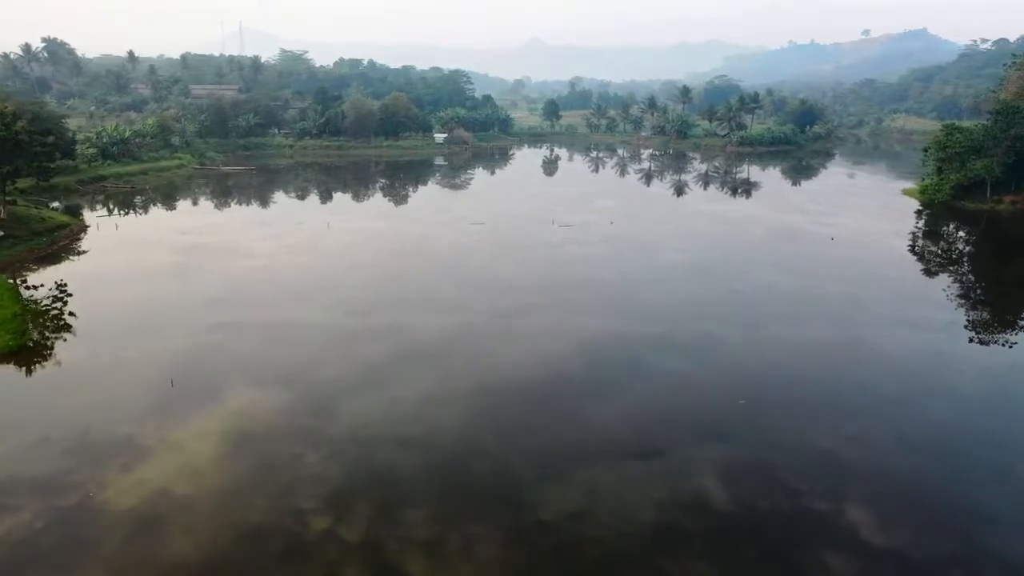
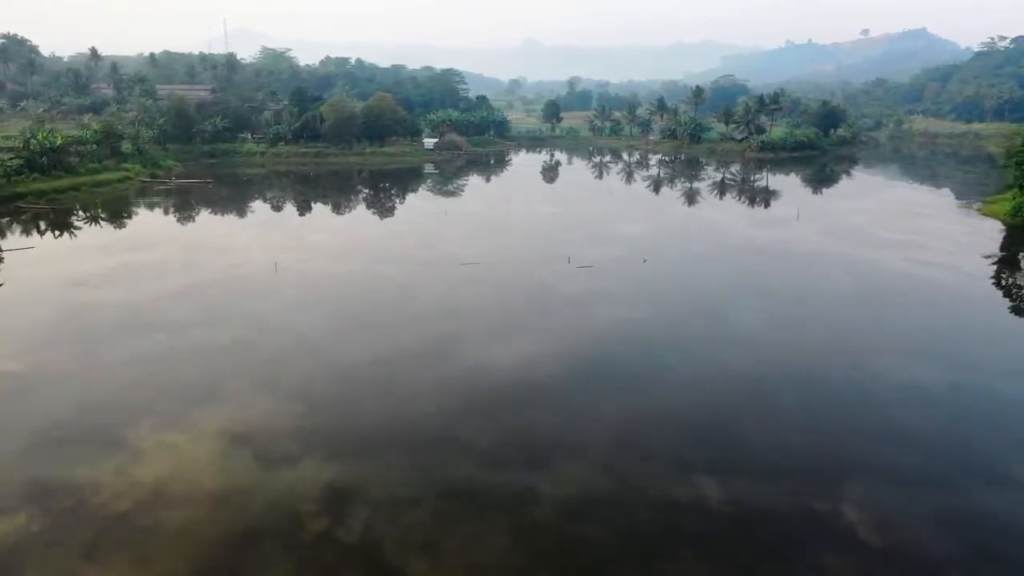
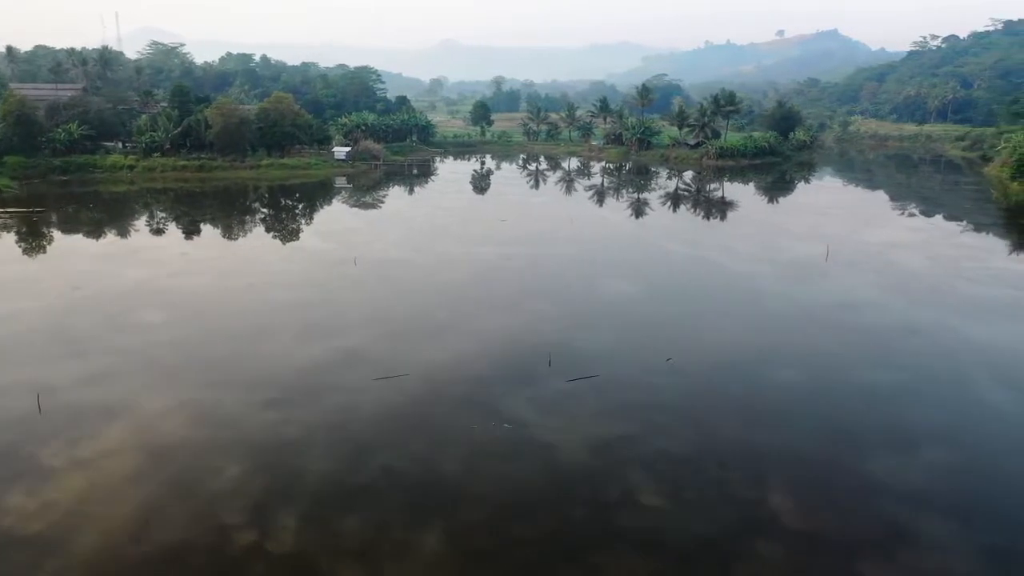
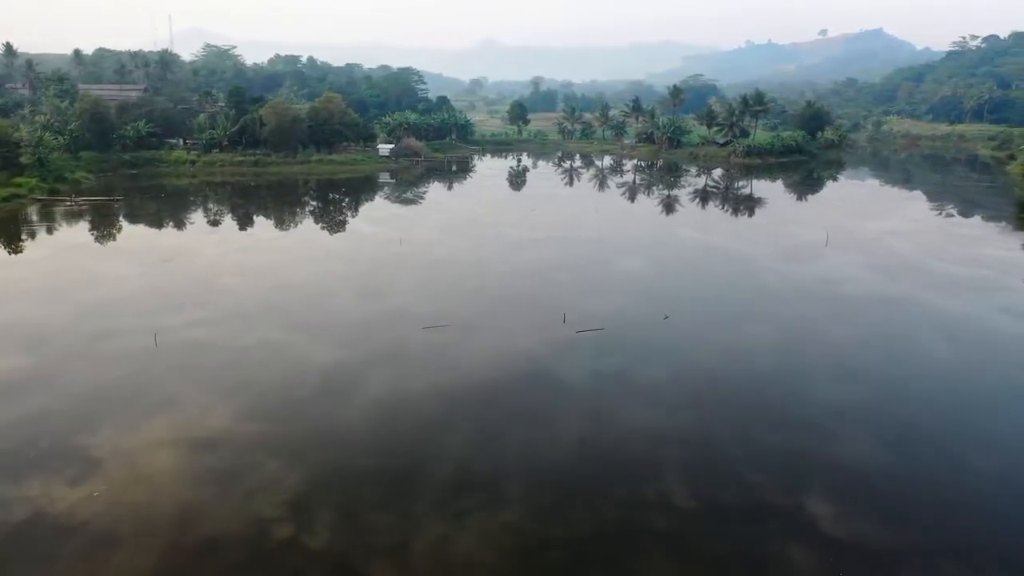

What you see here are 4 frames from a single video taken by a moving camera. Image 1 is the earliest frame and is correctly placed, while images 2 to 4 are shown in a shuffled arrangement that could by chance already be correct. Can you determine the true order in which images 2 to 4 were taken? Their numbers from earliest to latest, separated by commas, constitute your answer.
2, 4, 3
